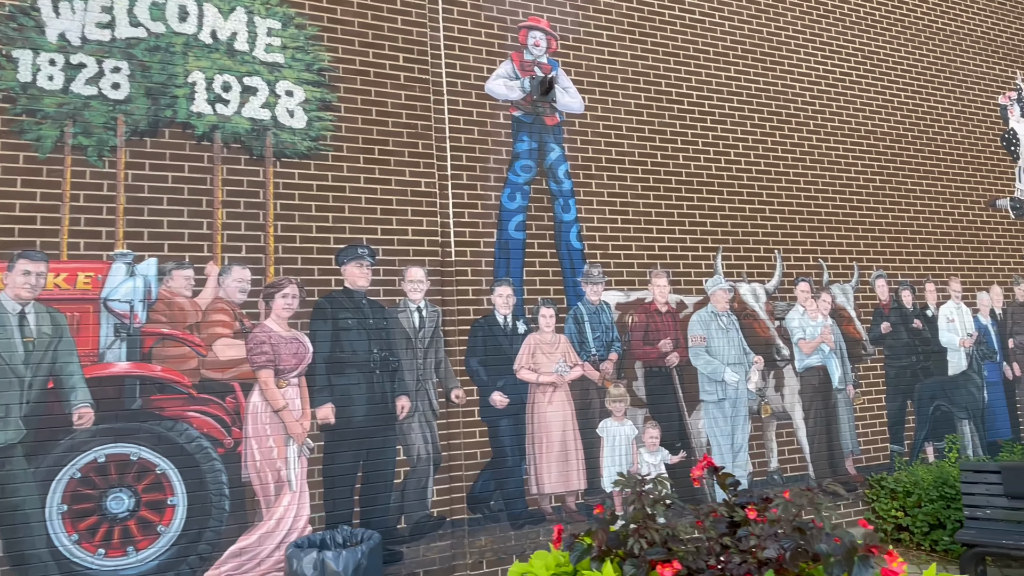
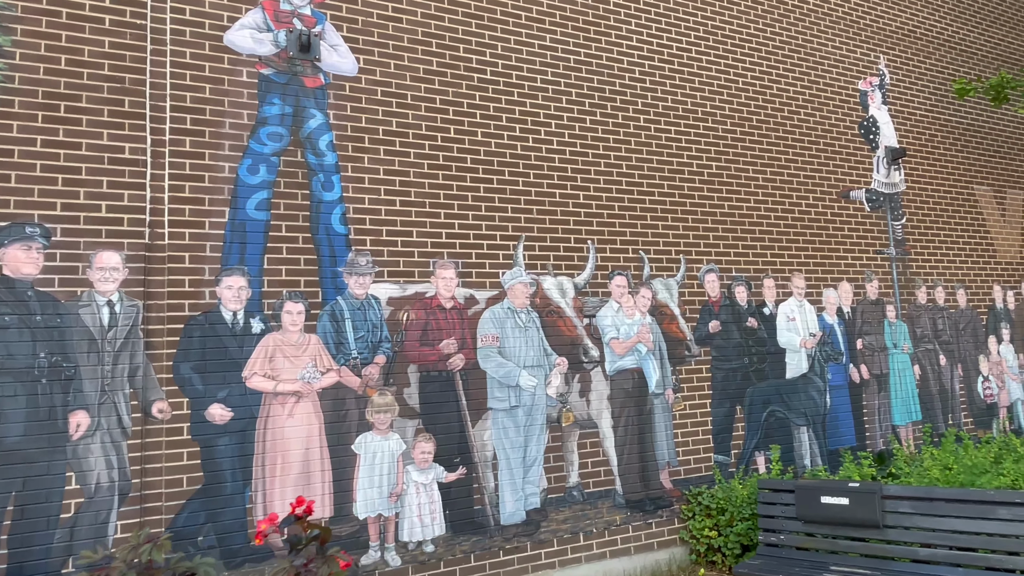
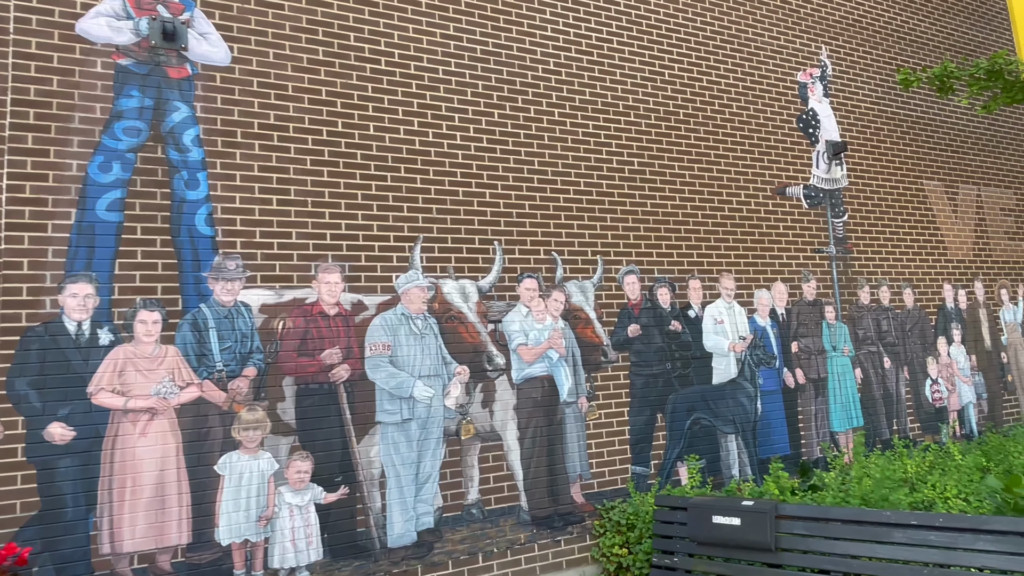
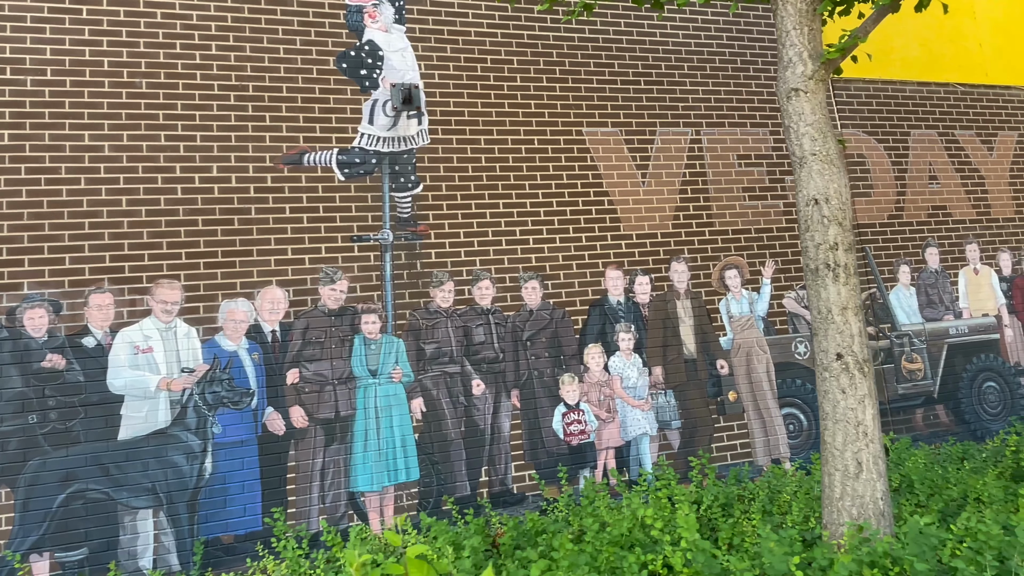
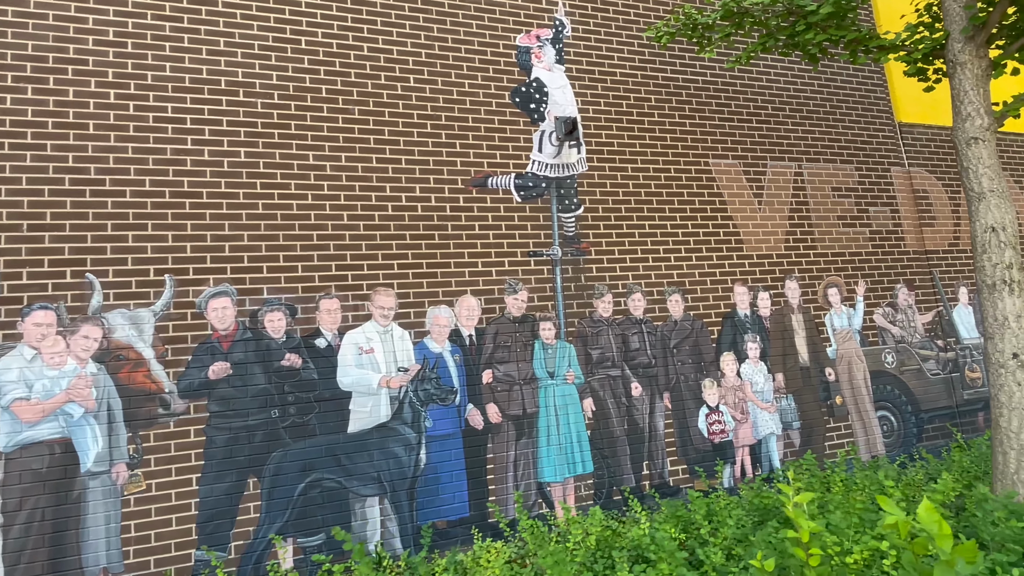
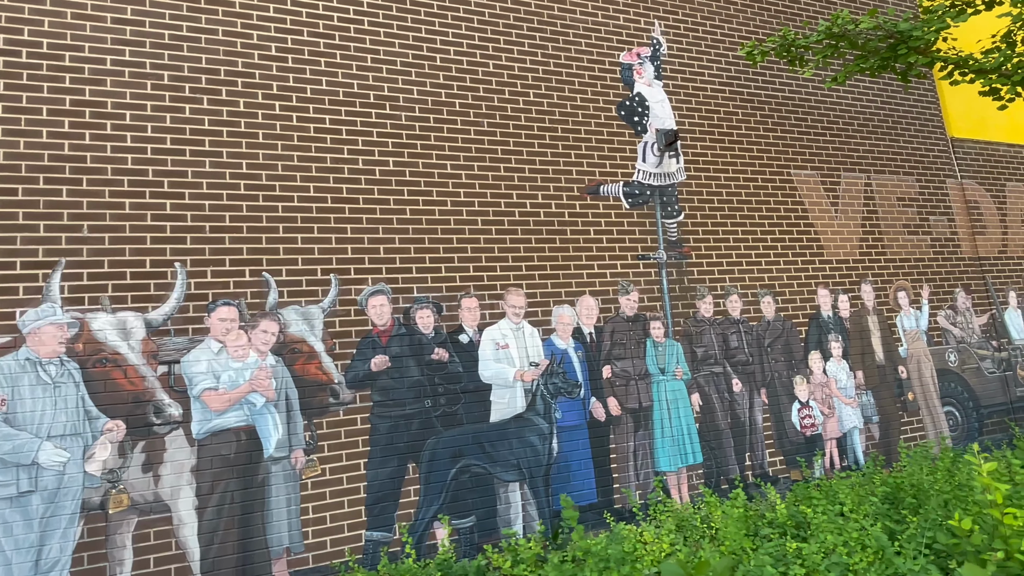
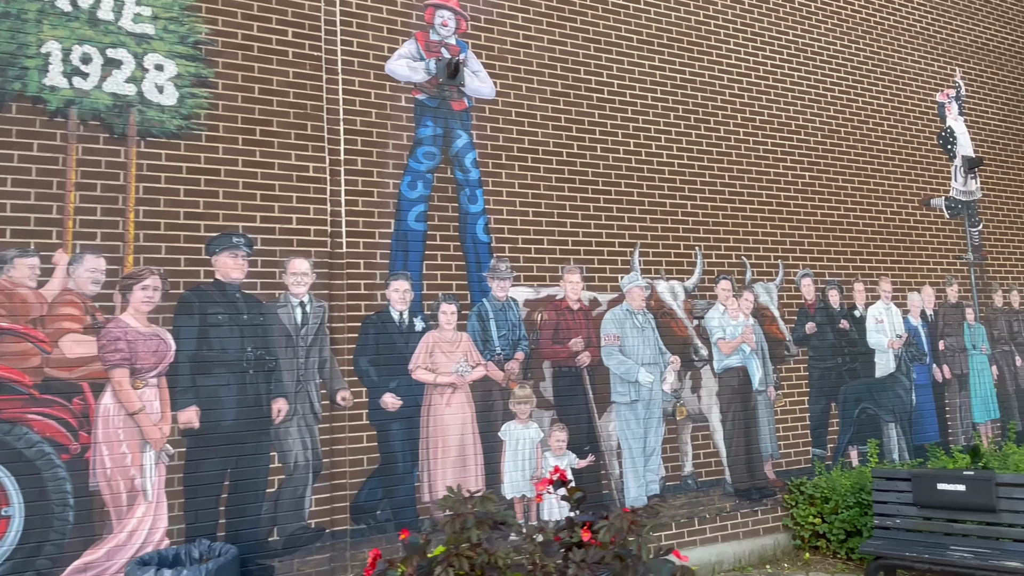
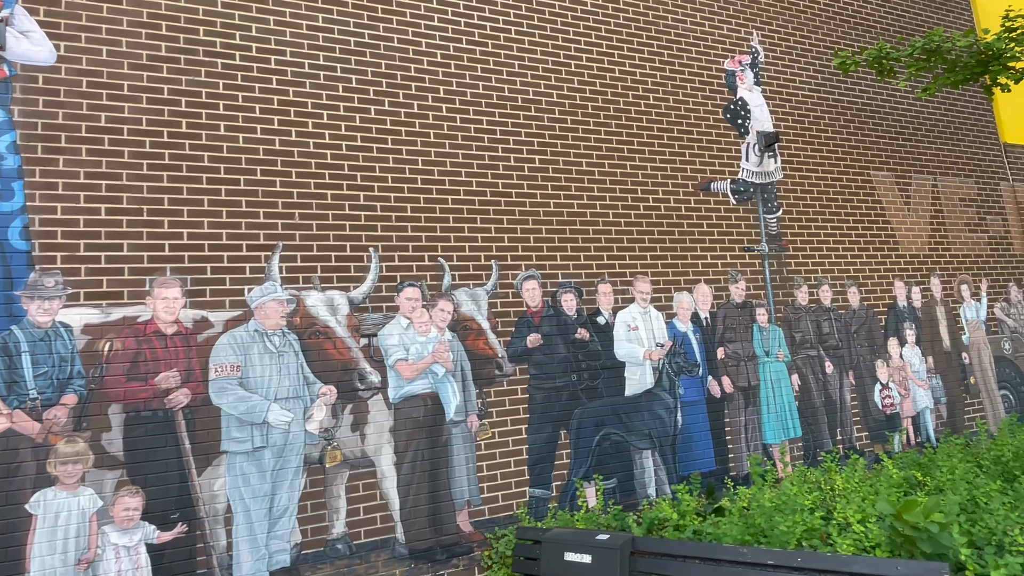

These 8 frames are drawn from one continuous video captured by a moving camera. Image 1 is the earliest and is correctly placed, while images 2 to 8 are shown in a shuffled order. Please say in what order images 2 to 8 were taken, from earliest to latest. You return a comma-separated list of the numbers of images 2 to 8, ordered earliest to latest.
7, 2, 3, 8, 6, 5, 4
